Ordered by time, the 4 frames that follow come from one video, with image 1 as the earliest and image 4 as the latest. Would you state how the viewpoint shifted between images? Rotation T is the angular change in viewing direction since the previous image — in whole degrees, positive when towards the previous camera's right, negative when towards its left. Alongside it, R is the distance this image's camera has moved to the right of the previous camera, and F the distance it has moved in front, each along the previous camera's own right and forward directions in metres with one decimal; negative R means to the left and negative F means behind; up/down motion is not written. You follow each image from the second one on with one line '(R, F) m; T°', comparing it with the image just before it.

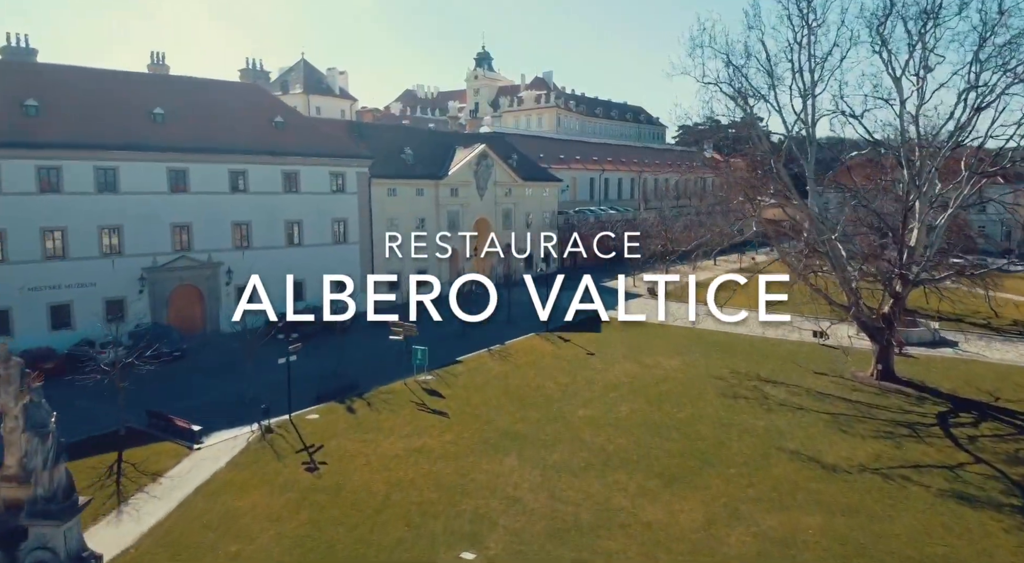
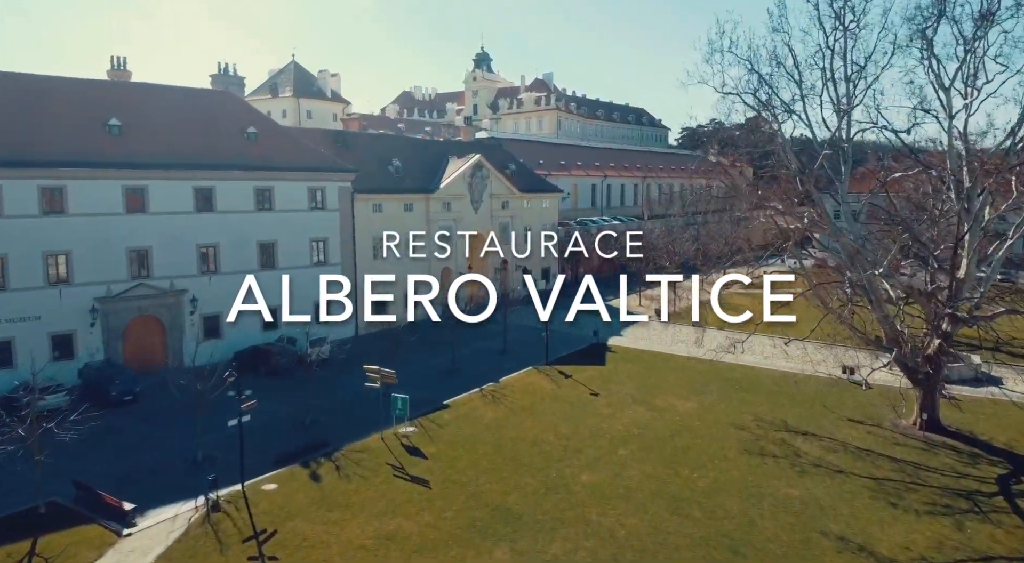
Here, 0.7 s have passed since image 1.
(+0.2, +3.0) m; 0°
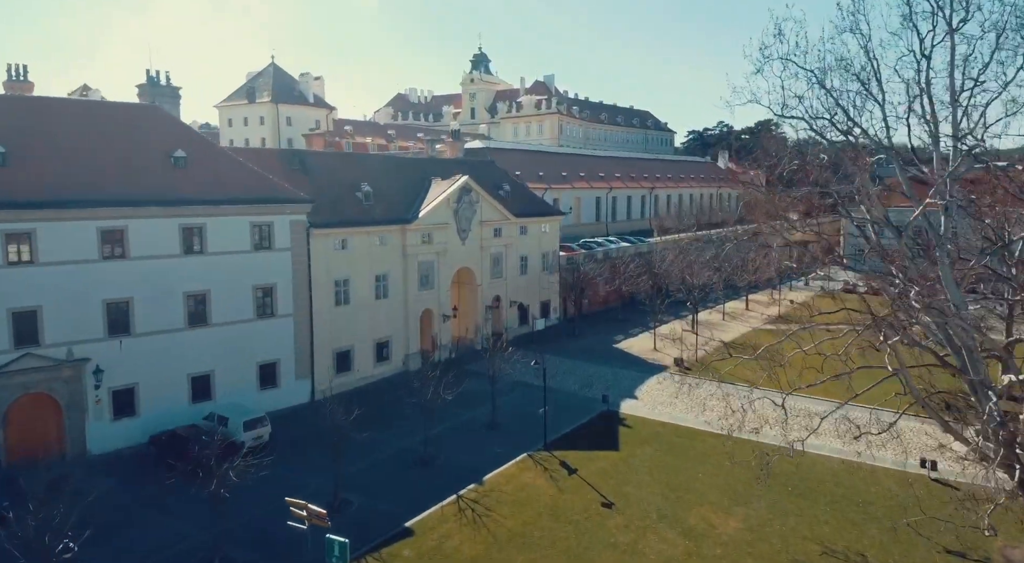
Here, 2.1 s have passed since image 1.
(+0.4, +5.9) m; 0°
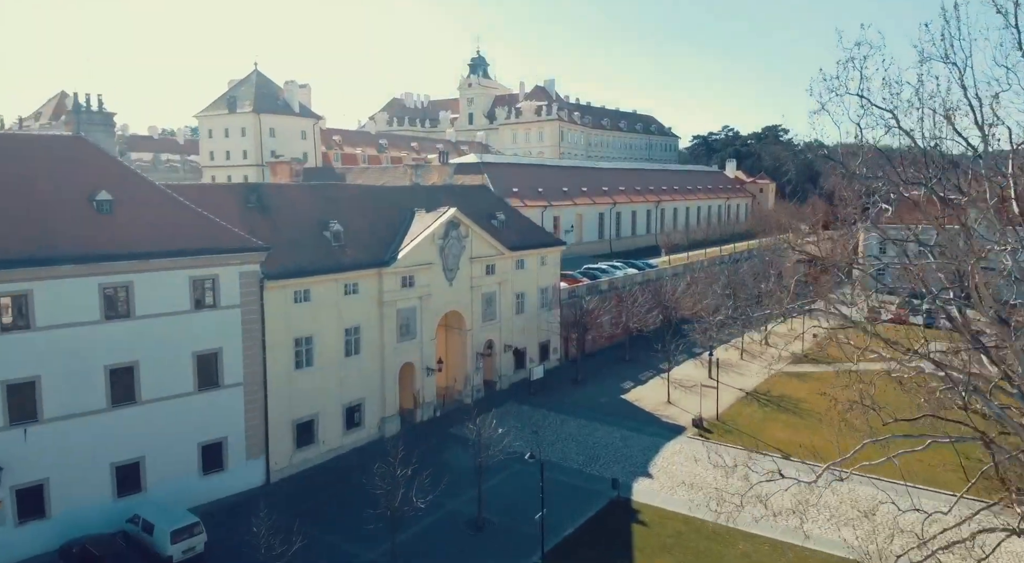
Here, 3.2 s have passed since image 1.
(+0.3, +4.2) m; 0°
